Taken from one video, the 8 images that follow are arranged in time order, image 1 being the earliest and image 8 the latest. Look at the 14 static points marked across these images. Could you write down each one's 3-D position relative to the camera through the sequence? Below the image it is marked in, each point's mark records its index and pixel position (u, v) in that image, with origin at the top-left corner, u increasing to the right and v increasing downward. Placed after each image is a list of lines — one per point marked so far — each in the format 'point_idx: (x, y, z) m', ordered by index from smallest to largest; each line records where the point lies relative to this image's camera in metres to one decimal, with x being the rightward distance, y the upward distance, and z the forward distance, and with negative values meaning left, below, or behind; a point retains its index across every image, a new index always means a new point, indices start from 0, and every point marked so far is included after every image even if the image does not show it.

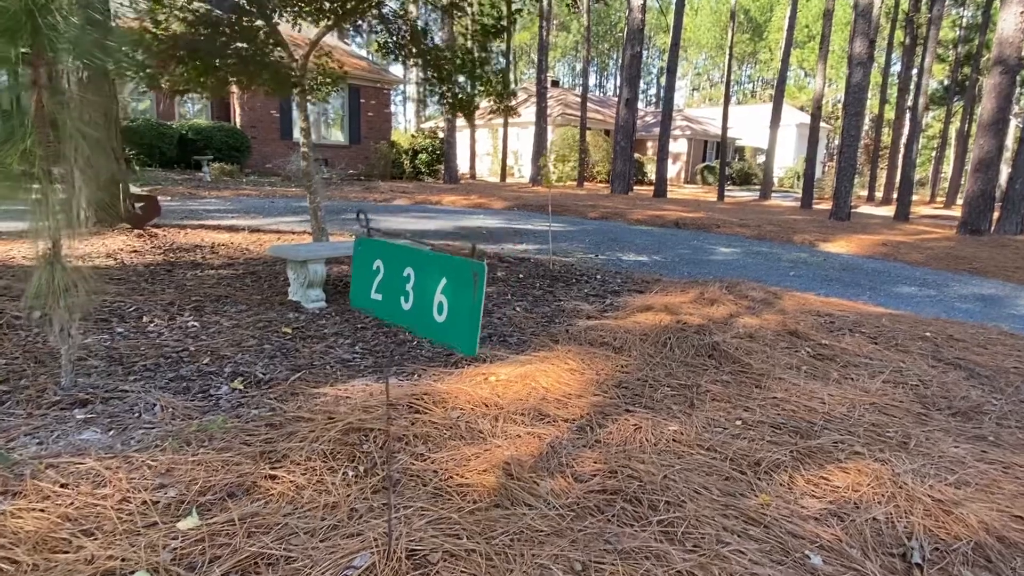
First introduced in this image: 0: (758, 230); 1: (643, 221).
0: (+4.1, +1.0, +10.2) m
1: (+2.3, +1.2, +10.6) m
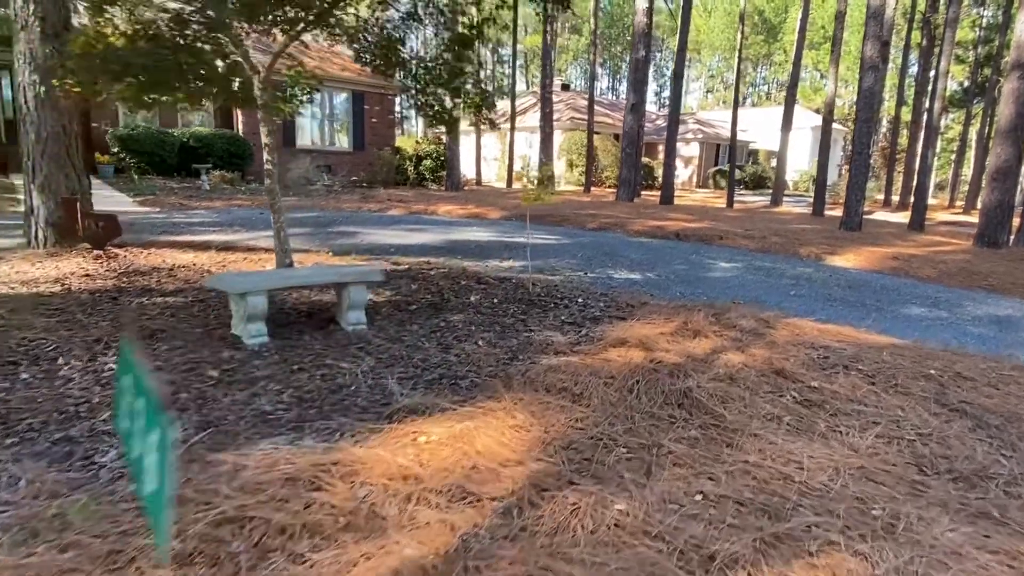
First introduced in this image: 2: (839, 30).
0: (+4.0, +0.7, +9.8) m
1: (+2.2, +1.0, +10.3) m
2: (+9.8, +7.8, +18.0) m
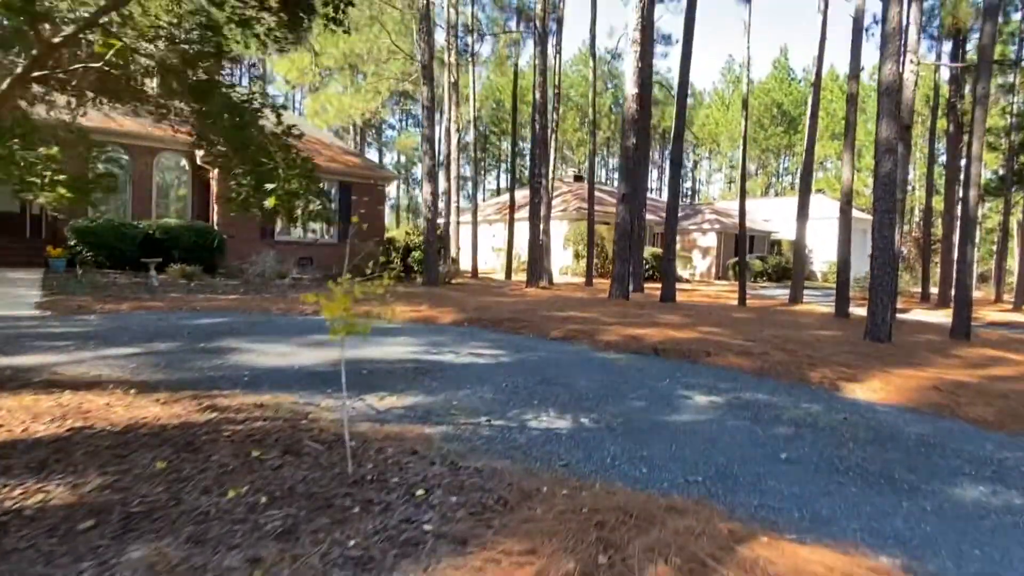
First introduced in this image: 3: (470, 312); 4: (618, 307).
0: (+3.2, -0.9, +7.8) m
1: (+1.4, -0.8, +8.4) m
2: (+9.4, +4.8, +16.6) m
3: (-0.7, -0.4, +10.6) m
4: (+2.3, -0.4, +13.2) m
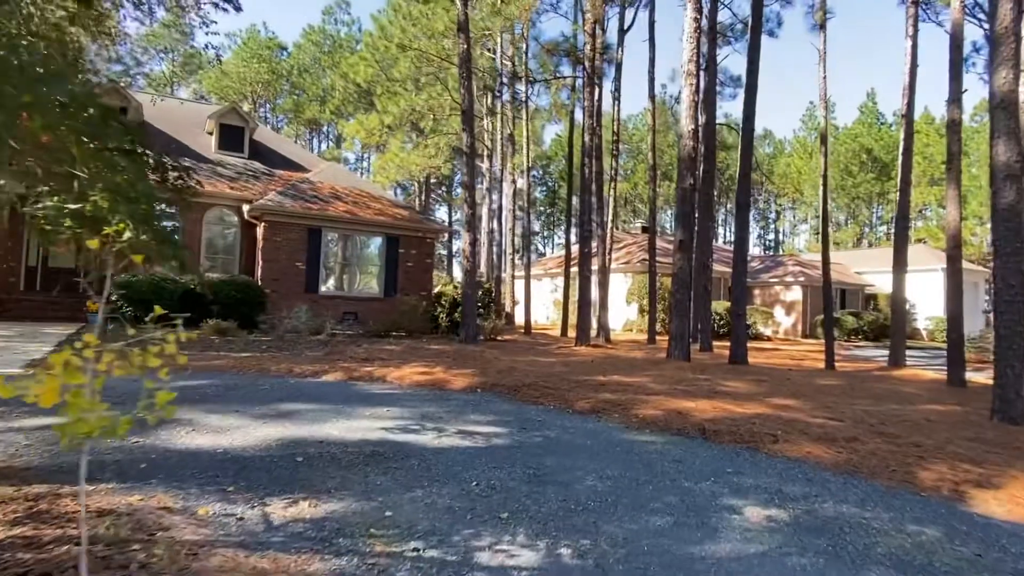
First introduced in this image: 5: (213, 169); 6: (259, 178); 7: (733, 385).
0: (+3.2, -1.6, +5.8) m
1: (+1.5, -1.5, +6.7) m
2: (+10.6, +3.4, +14.3) m
3: (-0.3, -1.3, +9.2) m
4: (+3.1, -1.6, +11.4) m
5: (-9.1, +3.6, +18.5) m
6: (-8.0, +3.4, +19.0) m
7: (+3.6, -1.6, +9.9) m
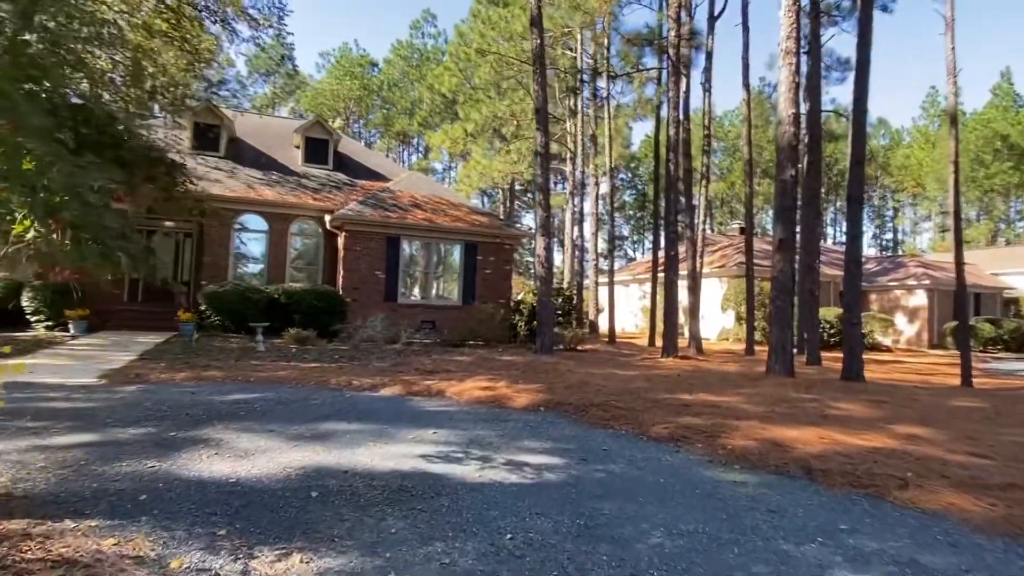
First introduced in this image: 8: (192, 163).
0: (+3.7, -1.6, +4.5) m
1: (+2.1, -1.5, +5.6) m
2: (+12.2, +3.3, +11.9) m
3: (+0.7, -1.4, +8.3) m
4: (+4.3, -1.7, +10.0) m
5: (-6.7, +3.3, +19.0) m
6: (-5.5, +3.1, +19.3) m
7: (+4.7, -1.7, +8.5) m
8: (-9.5, +3.7, +17.9) m
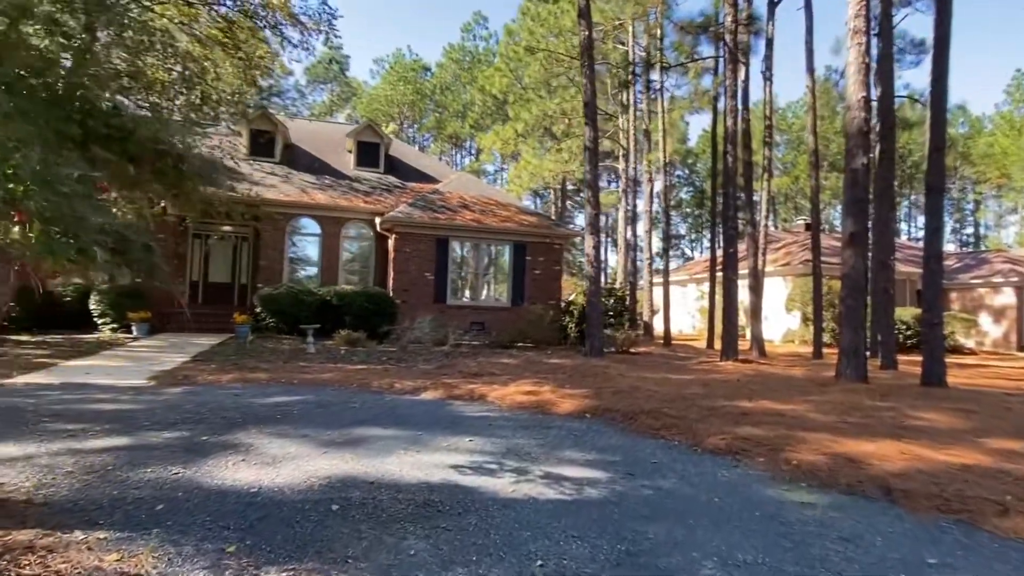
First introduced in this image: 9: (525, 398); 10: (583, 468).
0: (+3.9, -1.6, +3.8) m
1: (+2.5, -1.5, +5.0) m
2: (+13.0, +3.4, +10.4) m
3: (+1.3, -1.4, +7.9) m
4: (+5.1, -1.6, +9.2) m
5: (-5.1, +3.3, +19.1) m
6: (-3.9, +3.1, +19.3) m
7: (+5.3, -1.6, +7.6) m
8: (-8.0, +3.6, +18.3) m
9: (+0.2, -1.4, +7.7) m
10: (+0.6, -1.5, +4.9) m
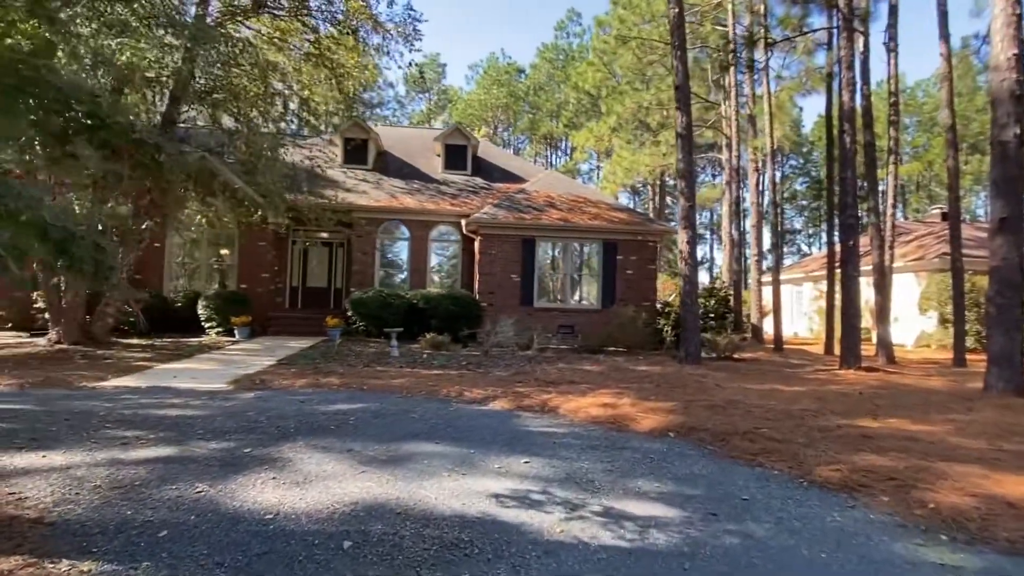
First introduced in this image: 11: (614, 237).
0: (+4.1, -1.5, +2.4) m
1: (+2.8, -1.5, +3.9) m
2: (+14.1, +3.5, +7.4) m
3: (+2.1, -1.4, +6.9) m
4: (+6.1, -1.6, +7.6) m
5: (-2.4, +3.2, +19.1) m
6: (-1.1, +3.0, +19.1) m
7: (+6.0, -1.6, +6.0) m
8: (-5.3, +3.4, +18.8) m
9: (+1.0, -1.4, +7.0) m
10: (+1.0, -1.5, +4.1) m
11: (+2.9, +1.5, +17.1) m
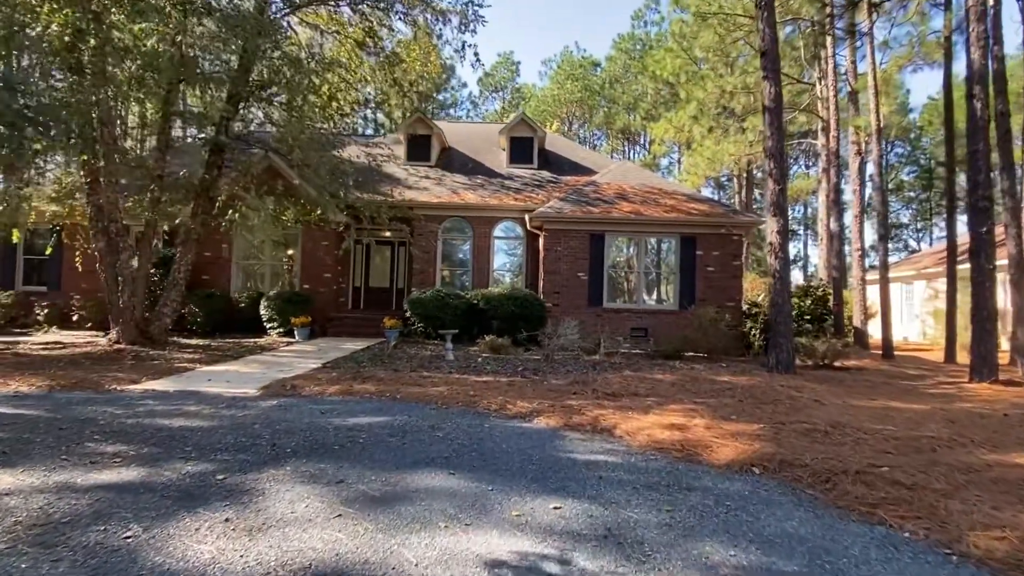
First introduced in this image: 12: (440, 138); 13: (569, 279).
0: (+3.9, -1.4, +0.8) m
1: (+2.8, -1.4, +2.4) m
2: (+14.4, +3.6, +4.4) m
3: (+2.5, -1.4, +5.5) m
4: (+6.6, -1.5, +5.6) m
5: (-0.3, +3.2, +18.2) m
6: (+1.0, +3.0, +18.0) m
7: (+6.3, -1.5, +4.1) m
8: (-3.3, +3.4, +18.2) m
9: (+1.5, -1.4, +5.7) m
10: (+1.0, -1.4, +2.8) m
11: (+4.6, +1.5, +15.5) m
12: (-2.3, +4.9, +19.4) m
13: (+1.5, +0.2, +15.6) m
